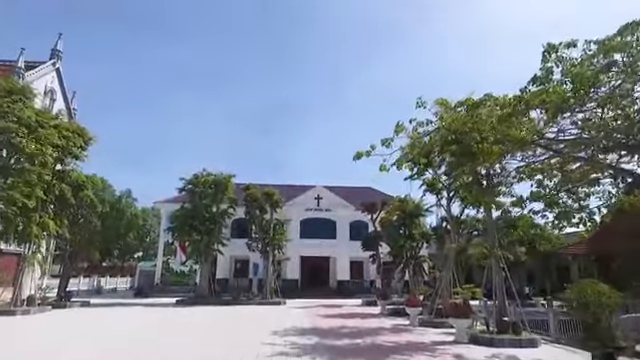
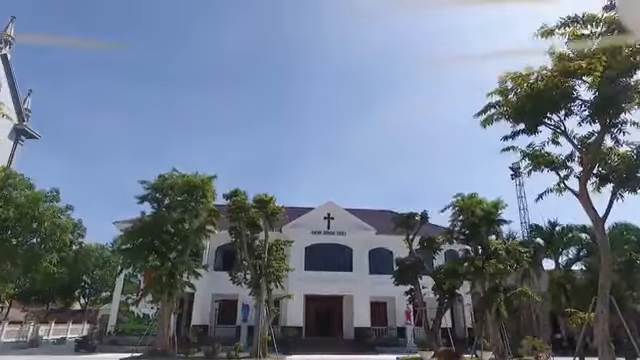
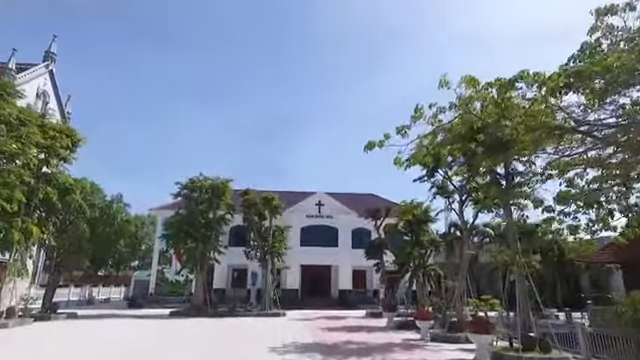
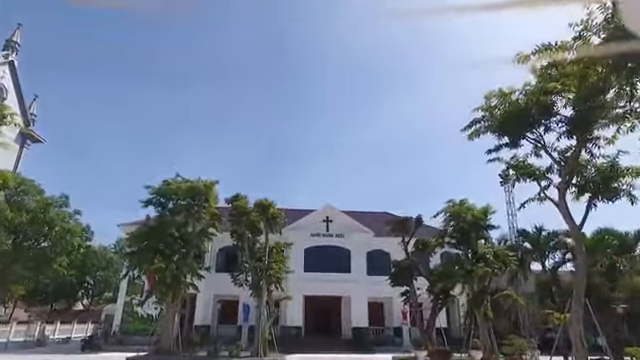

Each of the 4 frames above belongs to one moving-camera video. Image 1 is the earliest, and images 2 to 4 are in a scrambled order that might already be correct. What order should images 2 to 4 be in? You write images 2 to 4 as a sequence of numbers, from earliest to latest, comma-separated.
3, 4, 2
